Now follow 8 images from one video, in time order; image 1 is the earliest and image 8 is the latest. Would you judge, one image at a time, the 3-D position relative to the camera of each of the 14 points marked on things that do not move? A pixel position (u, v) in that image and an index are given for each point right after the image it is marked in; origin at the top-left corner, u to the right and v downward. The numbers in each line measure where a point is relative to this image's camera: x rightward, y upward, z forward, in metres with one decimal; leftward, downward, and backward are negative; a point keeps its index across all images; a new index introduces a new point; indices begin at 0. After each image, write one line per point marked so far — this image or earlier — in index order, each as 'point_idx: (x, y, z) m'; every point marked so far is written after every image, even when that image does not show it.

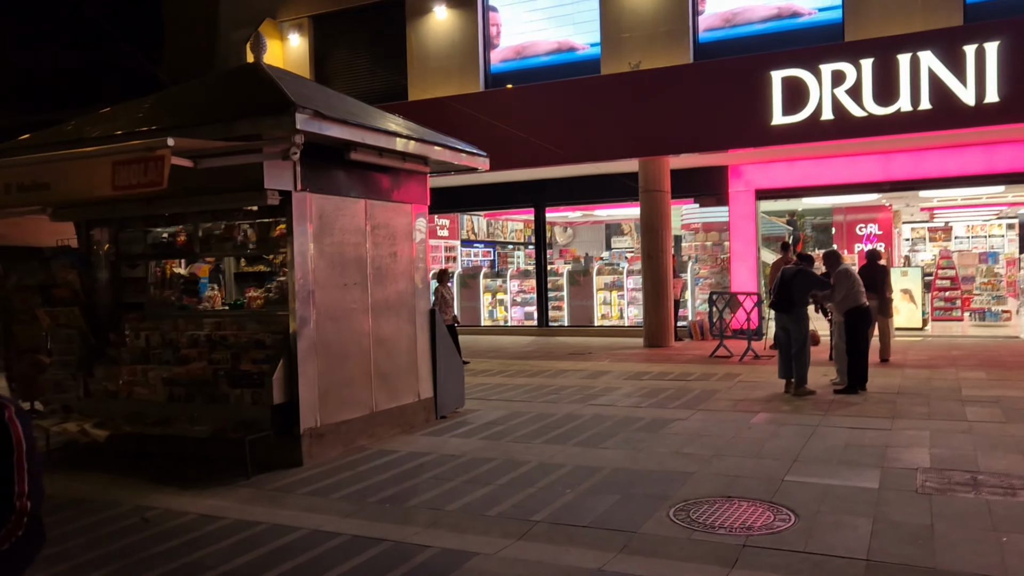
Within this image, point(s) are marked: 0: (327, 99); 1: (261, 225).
0: (-1.5, +1.5, +7.0) m
1: (-2.0, +0.5, +6.9) m
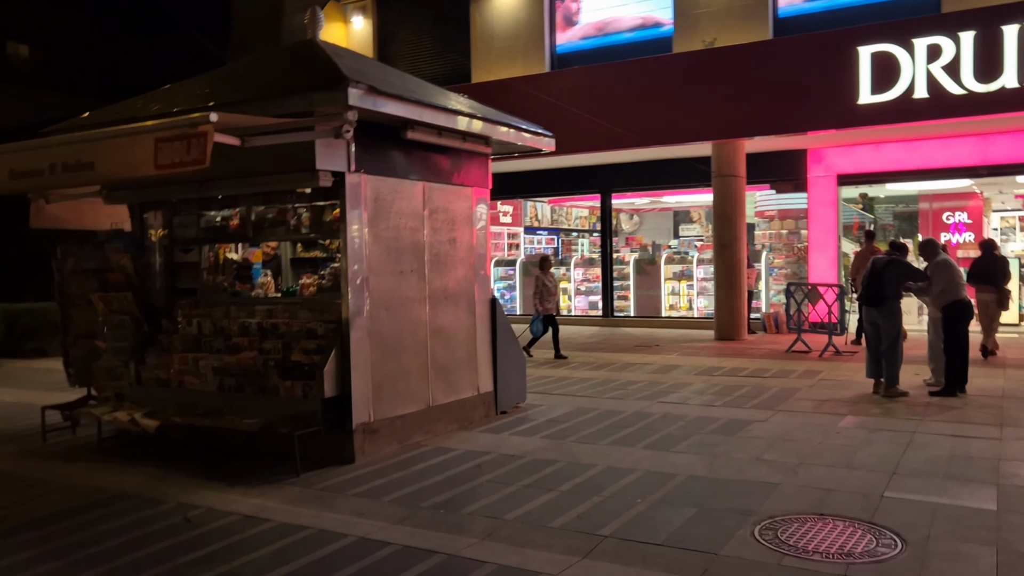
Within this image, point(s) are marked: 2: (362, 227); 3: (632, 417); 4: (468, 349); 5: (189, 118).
0: (-1.0, +1.6, +6.6) m
1: (-1.5, +0.6, +6.6) m
2: (-1.1, +0.4, +6.3) m
3: (+1.1, -1.1, +7.6) m
4: (-0.4, -0.5, +7.5) m
5: (-1.9, +1.0, +5.2) m
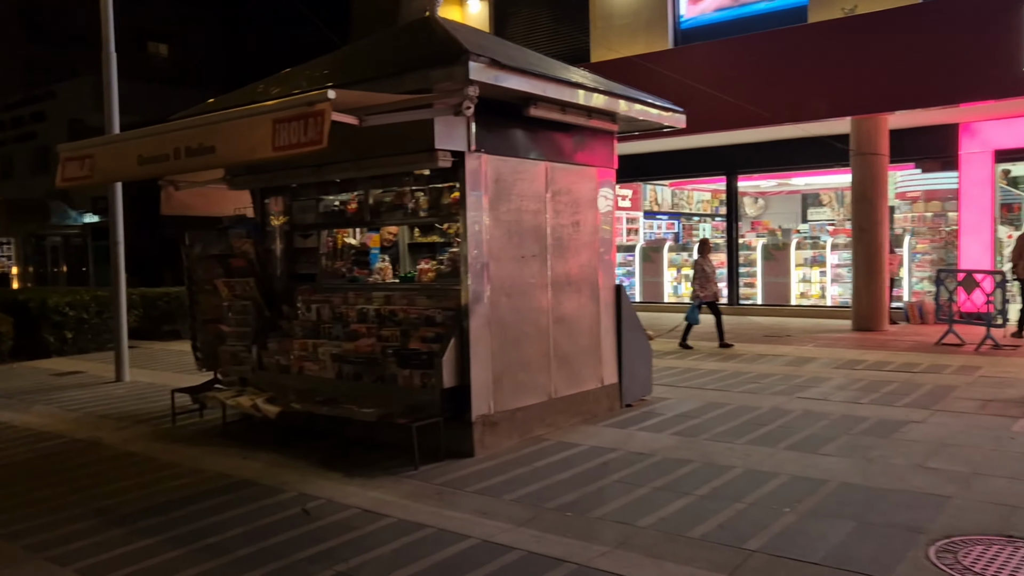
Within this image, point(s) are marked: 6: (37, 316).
0: (0.0, +1.7, +6.3) m
1: (-0.6, +0.7, +6.3) m
2: (-0.2, +0.5, +6.0) m
3: (+2.1, -1.0, +7.0) m
4: (+0.7, -0.4, +7.1) m
5: (-1.2, +1.1, +5.0) m
6: (-7.5, -0.4, +13.7) m
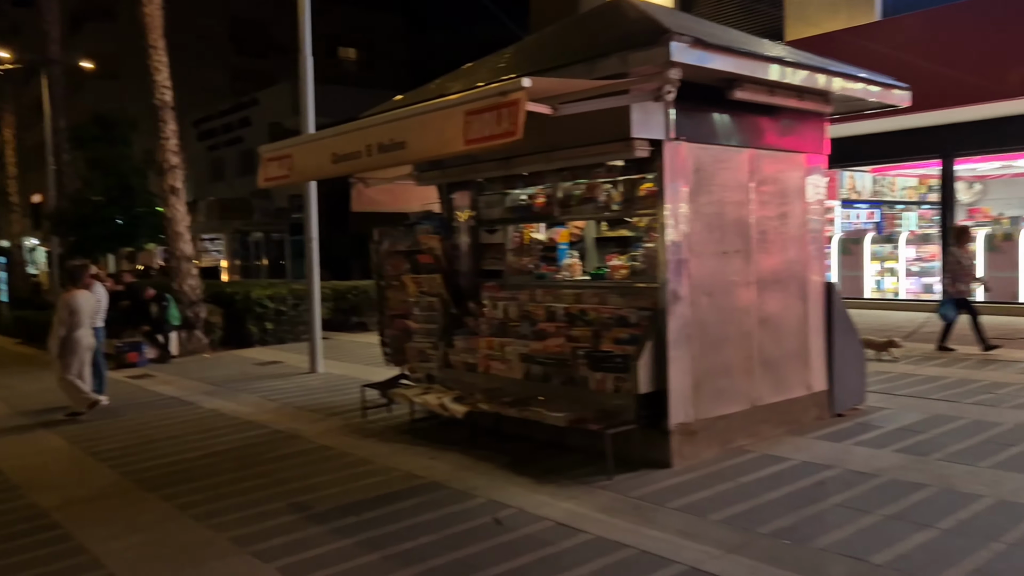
0: (+1.3, +1.8, +5.8) m
1: (+0.8, +0.7, +6.0) m
2: (+1.1, +0.6, +5.5) m
3: (+3.5, -1.0, +6.1) m
4: (+2.1, -0.4, +6.4) m
5: (-0.1, +1.1, +4.7) m
6: (-4.6, -0.3, +14.5) m
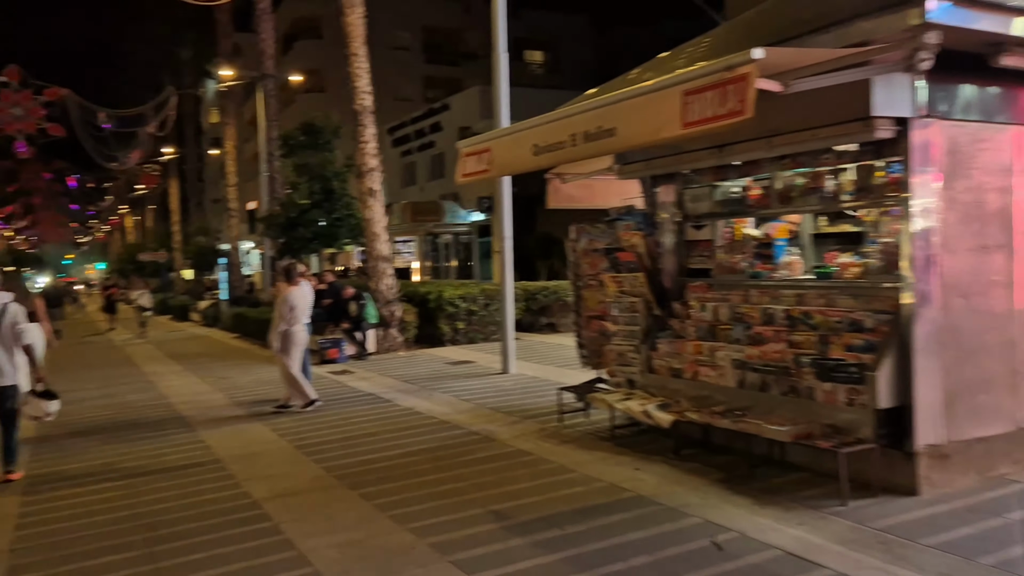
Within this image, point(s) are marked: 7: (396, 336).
0: (+2.6, +1.7, +5.0) m
1: (+2.1, +0.7, +5.3) m
2: (+2.3, +0.5, +4.8) m
3: (+4.8, -1.0, +4.8) m
4: (+3.5, -0.4, +5.5) m
5: (+1.0, +1.1, +4.3) m
6: (-1.3, -0.3, +14.8) m
7: (-1.9, -0.8, +14.3) m
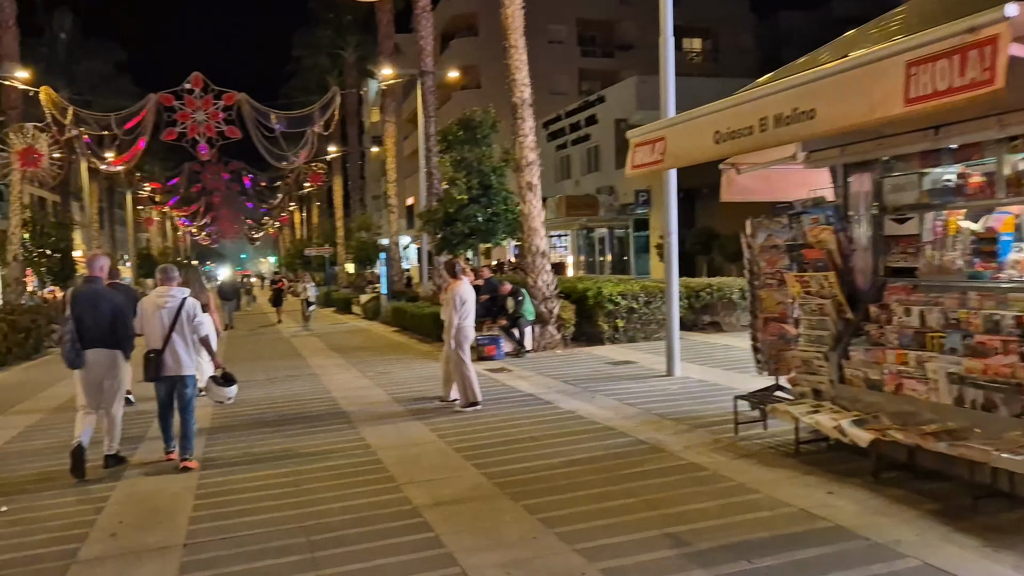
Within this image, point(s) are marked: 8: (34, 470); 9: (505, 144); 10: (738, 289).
0: (+3.5, +1.7, +4.0) m
1: (+3.1, +0.7, +4.4) m
2: (+3.2, +0.5, +3.9) m
3: (+5.7, -1.1, +3.5) m
4: (+4.5, -0.4, +4.3) m
5: (+1.8, +1.1, +3.6) m
6: (+1.3, -0.3, +14.3) m
7: (+0.7, -0.7, +14.0) m
8: (-4.5, -1.7, +8.2) m
9: (-0.2, +3.0, +17.9) m
10: (+4.0, 0.0, +15.2) m
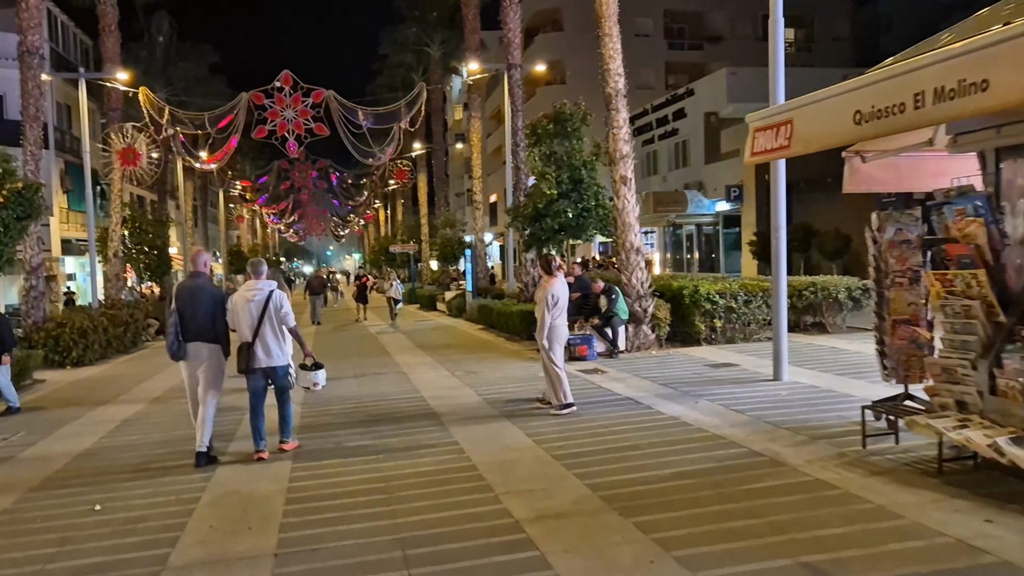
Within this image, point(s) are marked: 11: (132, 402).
0: (+4.0, +1.7, +3.2) m
1: (+3.6, +0.7, +3.6) m
2: (+3.7, +0.5, +3.1) m
3: (+6.1, -1.1, +2.5) m
4: (+5.0, -0.5, +3.4) m
5: (+2.3, +1.1, +2.9) m
6: (+2.8, -0.2, +13.7) m
7: (+2.1, -0.7, +13.4) m
8: (-3.6, -1.7, +8.1) m
9: (+1.7, +3.0, +17.4) m
10: (+5.5, 0.0, +14.3) m
11: (-5.6, -1.7, +12.7) m
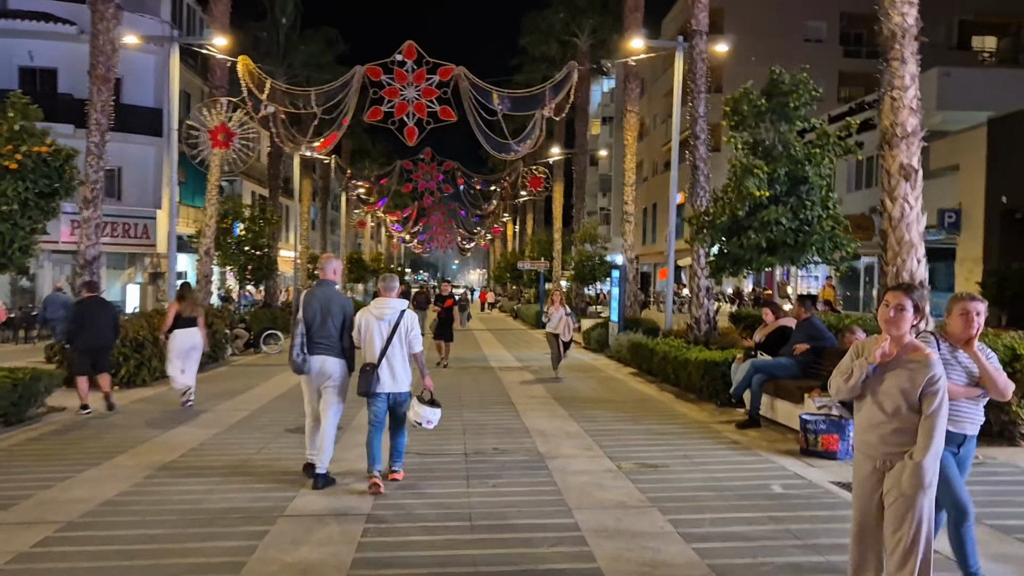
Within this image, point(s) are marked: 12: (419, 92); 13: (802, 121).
0: (+4.7, +1.3, -2.1) m
1: (+4.3, +0.3, -1.6) m
2: (+4.3, +0.1, -2.1) m
3: (+6.5, -1.6, -3.1) m
4: (+5.6, -0.9, -2.0) m
5: (+2.9, +0.8, -2.1) m
6: (+4.8, -0.9, +8.5) m
7: (+4.1, -1.3, +8.3) m
8: (-2.4, -1.7, +3.8) m
9: (+4.4, +2.4, +12.3) m
10: (+7.6, -0.8, +8.7) m
11: (-3.7, -1.7, +8.6) m
12: (-2.0, +4.3, +18.8) m
13: (+4.0, +2.3, +11.9) m
